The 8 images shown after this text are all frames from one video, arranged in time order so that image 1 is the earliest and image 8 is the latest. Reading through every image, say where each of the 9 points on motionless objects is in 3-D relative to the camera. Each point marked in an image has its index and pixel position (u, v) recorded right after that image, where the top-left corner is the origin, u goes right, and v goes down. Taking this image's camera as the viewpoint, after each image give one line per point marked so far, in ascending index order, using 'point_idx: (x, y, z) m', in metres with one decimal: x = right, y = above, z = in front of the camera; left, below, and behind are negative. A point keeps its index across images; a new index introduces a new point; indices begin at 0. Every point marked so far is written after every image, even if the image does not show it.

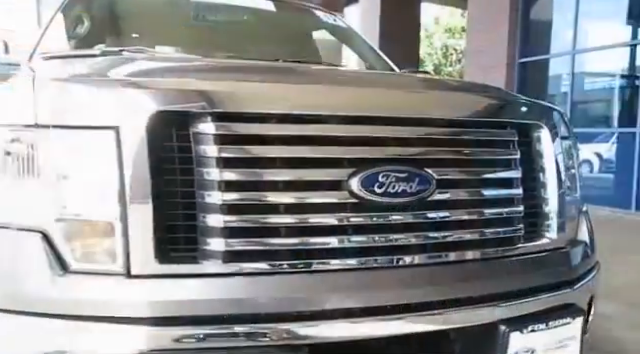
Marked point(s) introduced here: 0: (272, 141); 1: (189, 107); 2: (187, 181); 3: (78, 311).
0: (-0.1, +0.1, +1.6) m
1: (-0.3, +0.2, +1.6) m
2: (-0.3, 0.0, +1.5) m
3: (-0.5, -0.3, +1.5) m
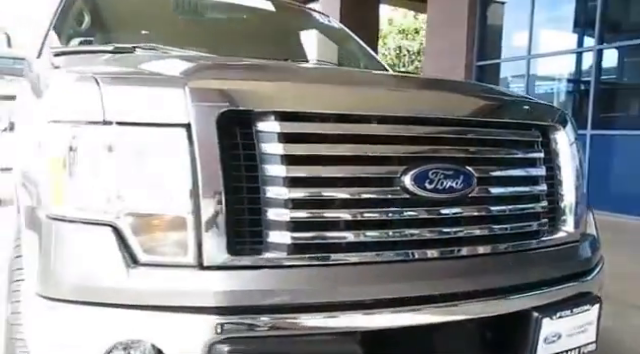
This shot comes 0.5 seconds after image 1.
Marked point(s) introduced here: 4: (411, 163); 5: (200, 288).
0: (0.0, +0.1, +1.7) m
1: (-0.2, +0.2, +1.6) m
2: (-0.2, 0.0, +1.6) m
3: (-0.4, -0.3, +1.5) m
4: (+0.3, 0.0, +1.8) m
5: (-0.3, -0.3, +1.5) m
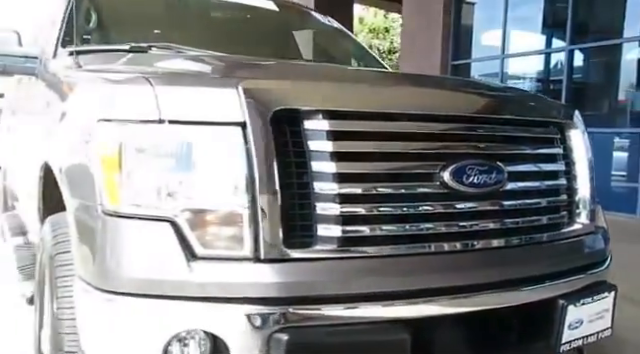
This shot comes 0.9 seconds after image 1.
0: (+0.2, +0.1, +1.8) m
1: (-0.1, +0.2, +1.7) m
2: (0.0, 0.0, +1.7) m
3: (-0.3, -0.3, +1.6) m
4: (+0.4, +0.1, +1.9) m
5: (-0.1, -0.3, +1.6) m
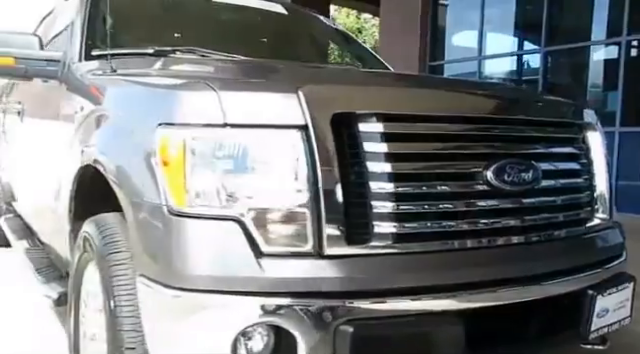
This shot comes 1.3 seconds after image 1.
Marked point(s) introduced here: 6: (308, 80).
0: (+0.3, +0.1, +1.9) m
1: (+0.1, +0.2, +1.8) m
2: (+0.1, 0.0, +1.8) m
3: (-0.1, -0.3, +1.7) m
4: (+0.5, +0.1, +2.0) m
5: (0.0, -0.3, +1.7) m
6: (0.0, +0.3, +2.0) m
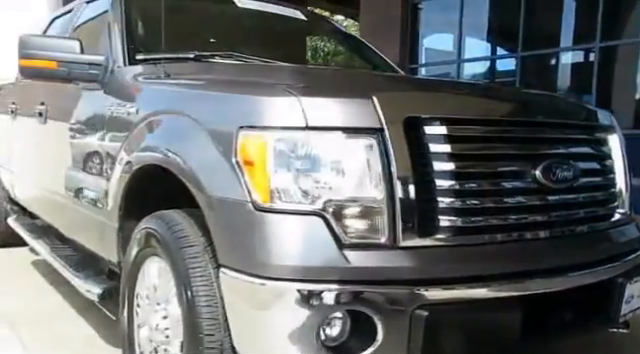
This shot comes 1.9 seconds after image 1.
0: (+0.5, +0.1, +2.1) m
1: (+0.3, +0.2, +2.0) m
2: (+0.3, 0.0, +2.0) m
3: (+0.1, -0.3, +1.8) m
4: (+0.7, +0.1, +2.2) m
5: (+0.2, -0.3, +1.9) m
6: (+0.2, +0.3, +2.2) m
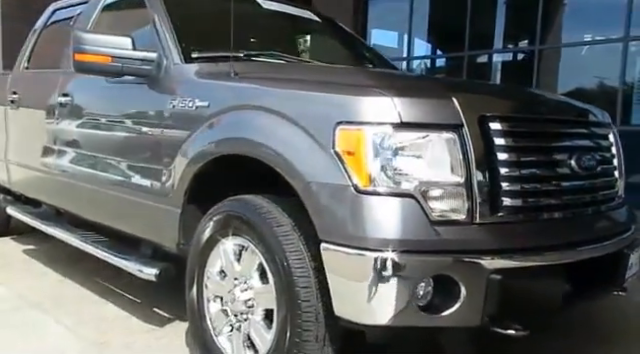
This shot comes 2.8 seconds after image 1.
0: (+0.8, +0.2, +2.5) m
1: (+0.6, +0.2, +2.4) m
2: (+0.6, +0.1, +2.3) m
3: (+0.5, -0.2, +2.2) m
4: (+1.0, +0.1, +2.7) m
5: (+0.6, -0.2, +2.2) m
6: (+0.5, +0.4, +2.5) m
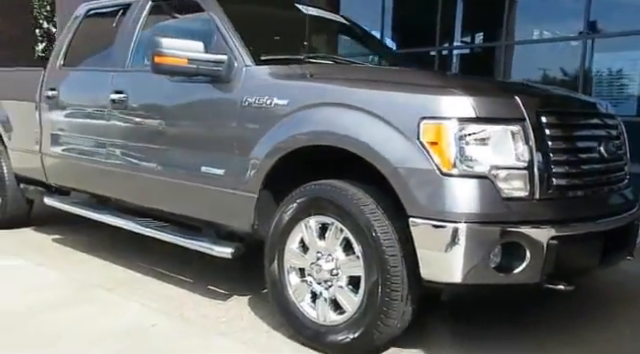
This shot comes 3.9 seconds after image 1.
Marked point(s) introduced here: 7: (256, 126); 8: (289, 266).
0: (+1.2, +0.2, +3.0) m
1: (+1.0, +0.3, +2.9) m
2: (+1.0, +0.1, +2.9) m
3: (+0.9, -0.2, +2.7) m
4: (+1.4, +0.2, +3.2) m
5: (+0.9, -0.1, +2.8) m
6: (+0.8, +0.4, +3.0) m
7: (-0.4, +0.3, +3.4) m
8: (-0.2, -0.5, +3.3) m
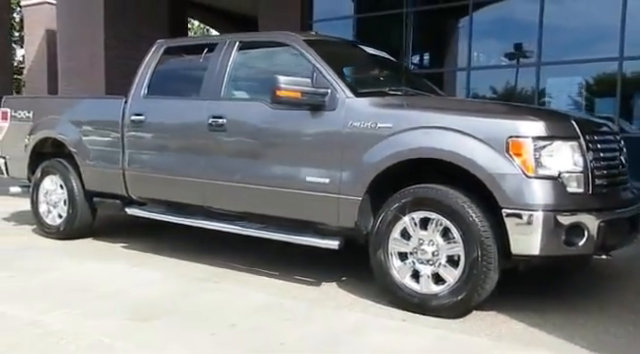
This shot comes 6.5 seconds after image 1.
0: (+1.9, +0.2, +4.2) m
1: (+1.7, +0.3, +4.0) m
2: (+1.7, +0.1, +4.0) m
3: (+1.6, -0.2, +3.8) m
4: (+2.0, +0.2, +4.4) m
5: (+1.7, -0.2, +3.9) m
6: (+1.5, +0.4, +4.1) m
7: (+0.3, +0.2, +4.4) m
8: (+0.5, -0.5, +4.3) m
